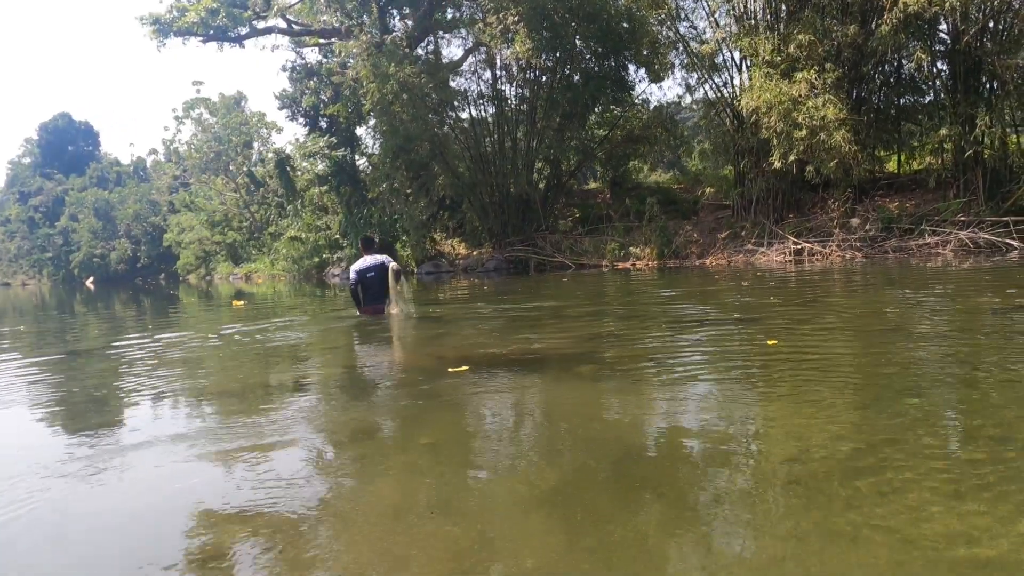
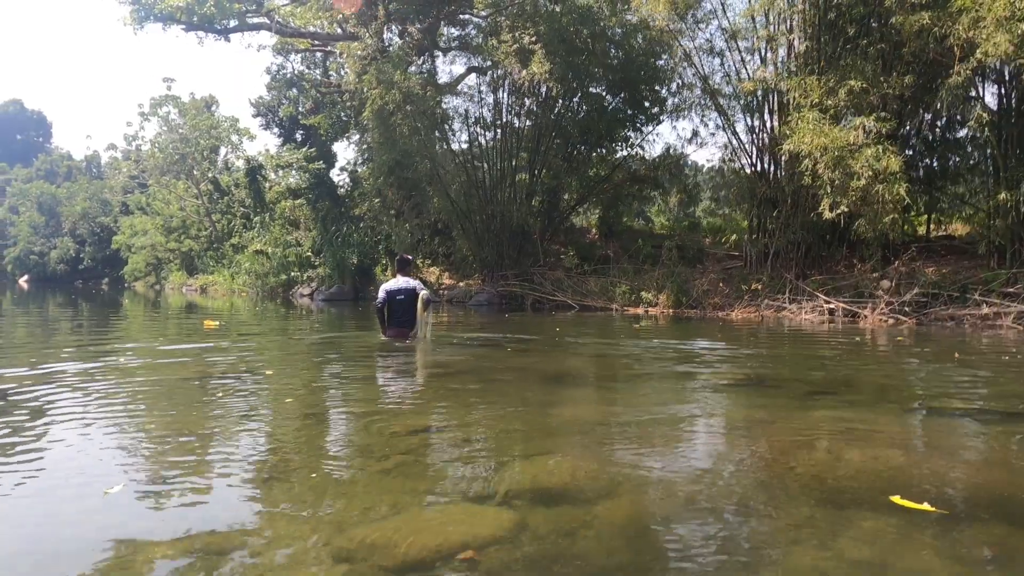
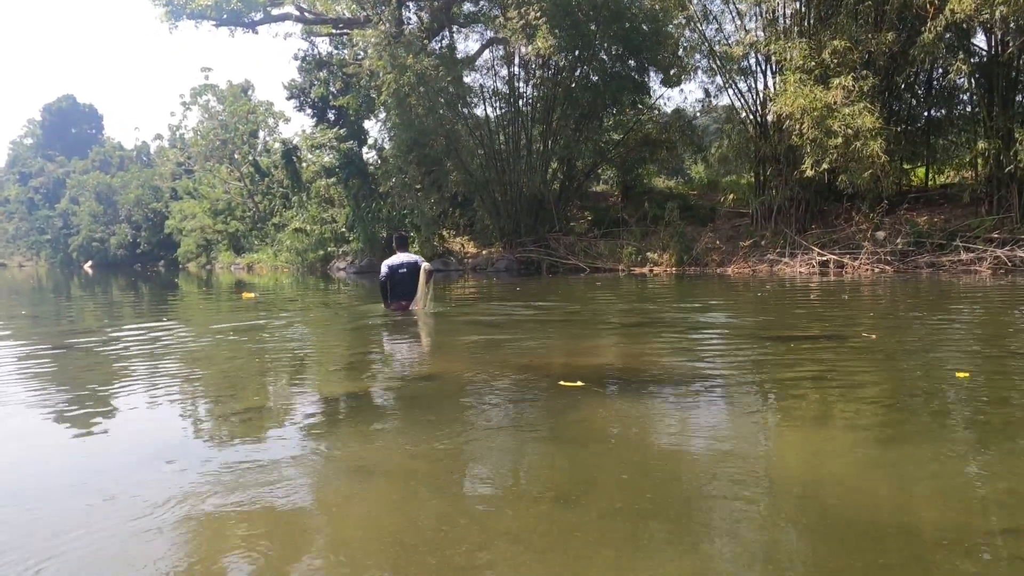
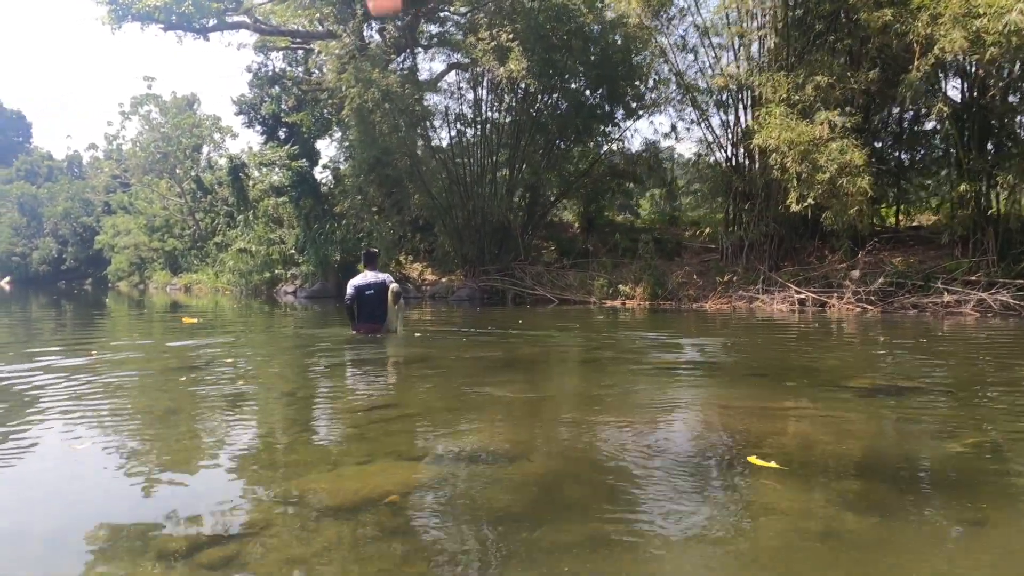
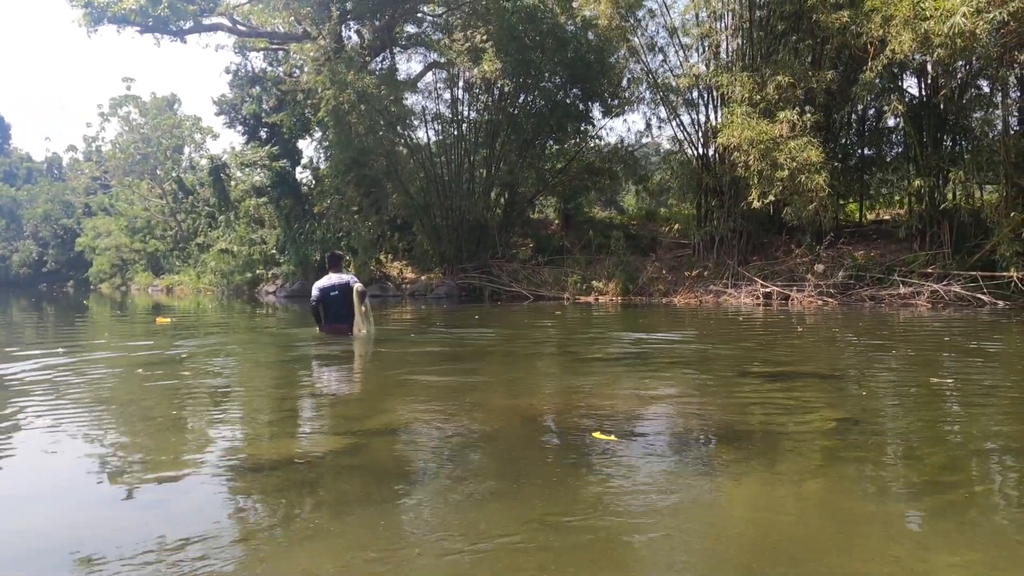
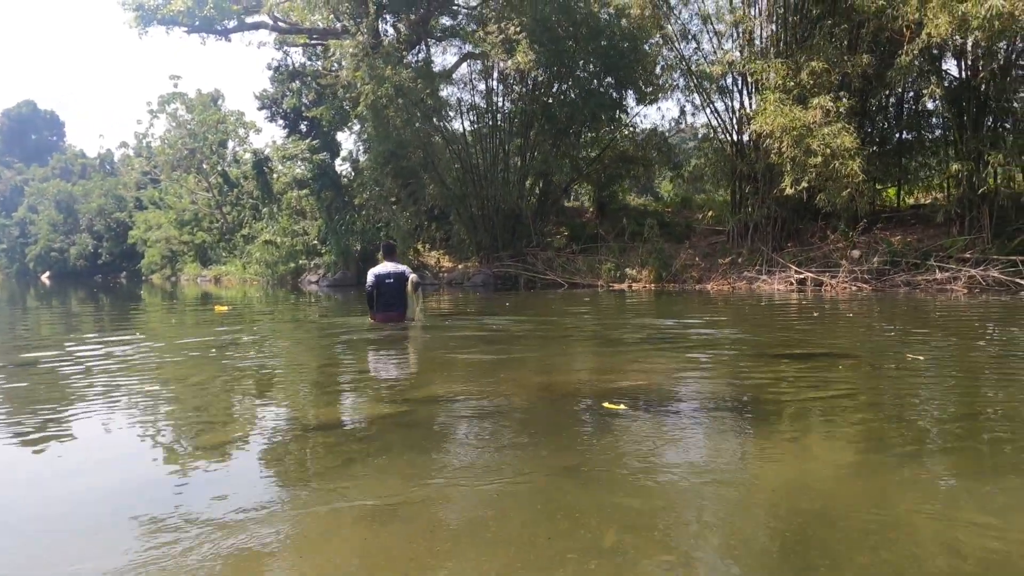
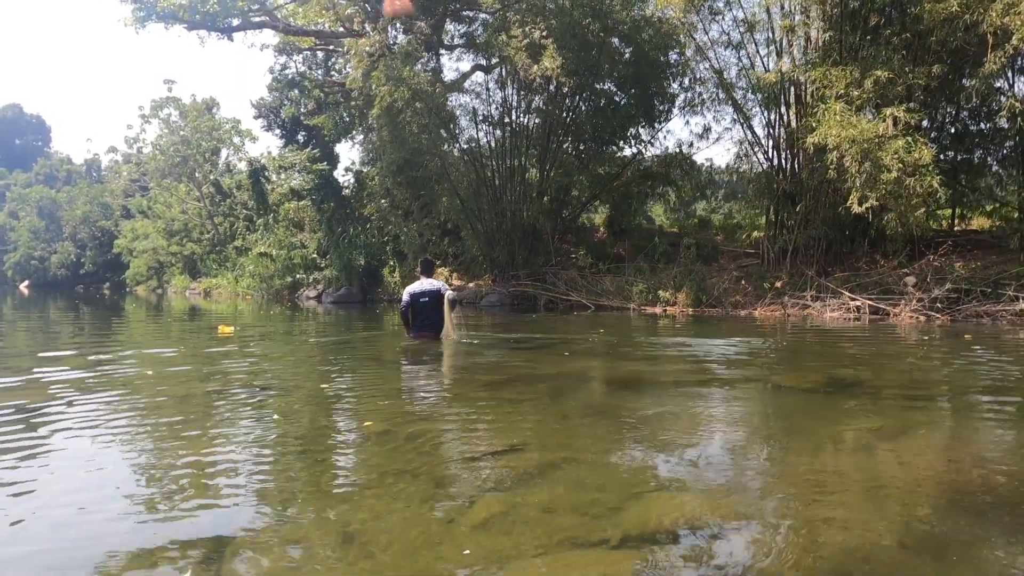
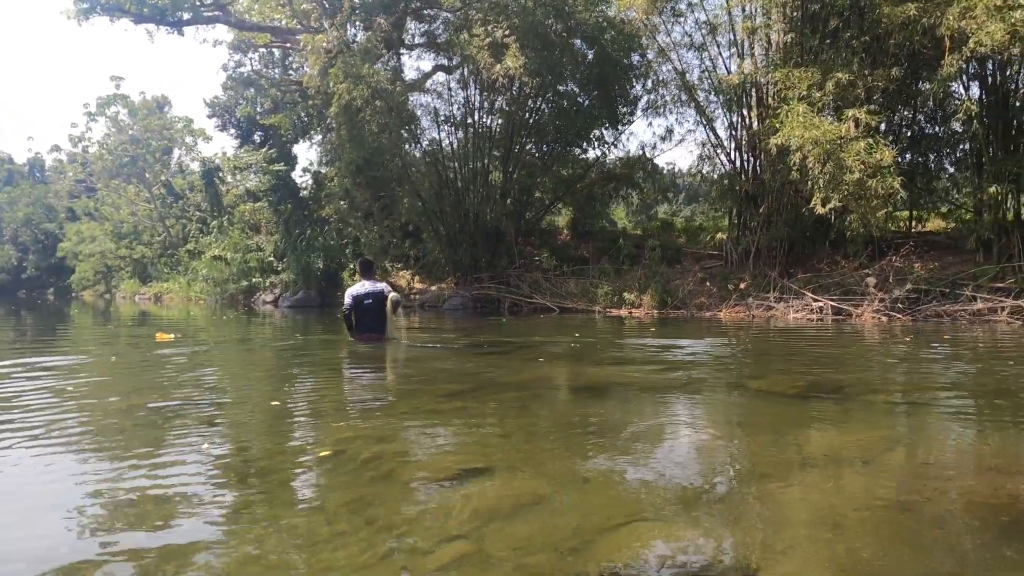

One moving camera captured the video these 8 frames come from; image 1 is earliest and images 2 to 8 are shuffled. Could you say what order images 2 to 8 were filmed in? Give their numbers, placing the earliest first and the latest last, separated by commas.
3, 6, 5, 4, 2, 7, 8
